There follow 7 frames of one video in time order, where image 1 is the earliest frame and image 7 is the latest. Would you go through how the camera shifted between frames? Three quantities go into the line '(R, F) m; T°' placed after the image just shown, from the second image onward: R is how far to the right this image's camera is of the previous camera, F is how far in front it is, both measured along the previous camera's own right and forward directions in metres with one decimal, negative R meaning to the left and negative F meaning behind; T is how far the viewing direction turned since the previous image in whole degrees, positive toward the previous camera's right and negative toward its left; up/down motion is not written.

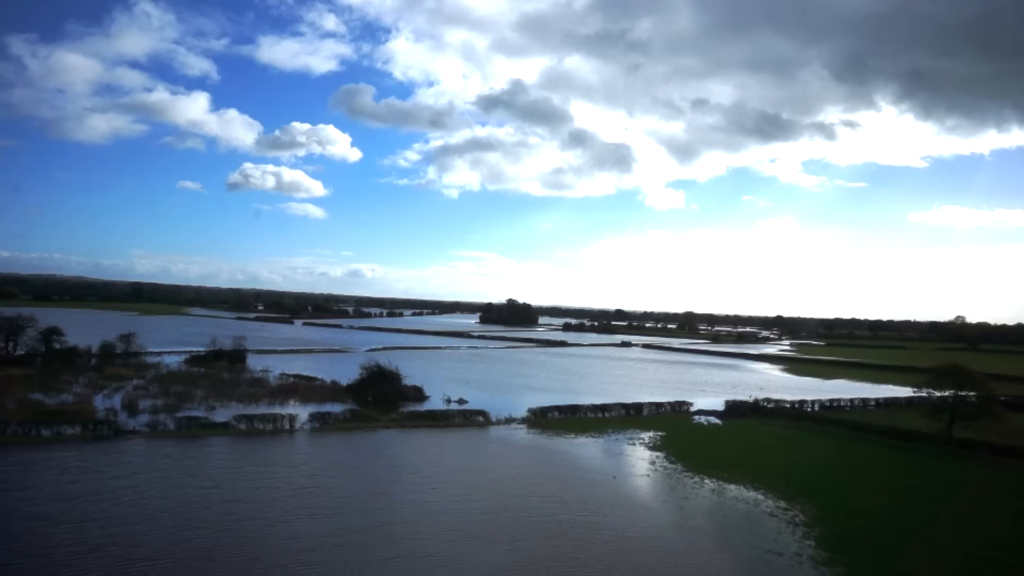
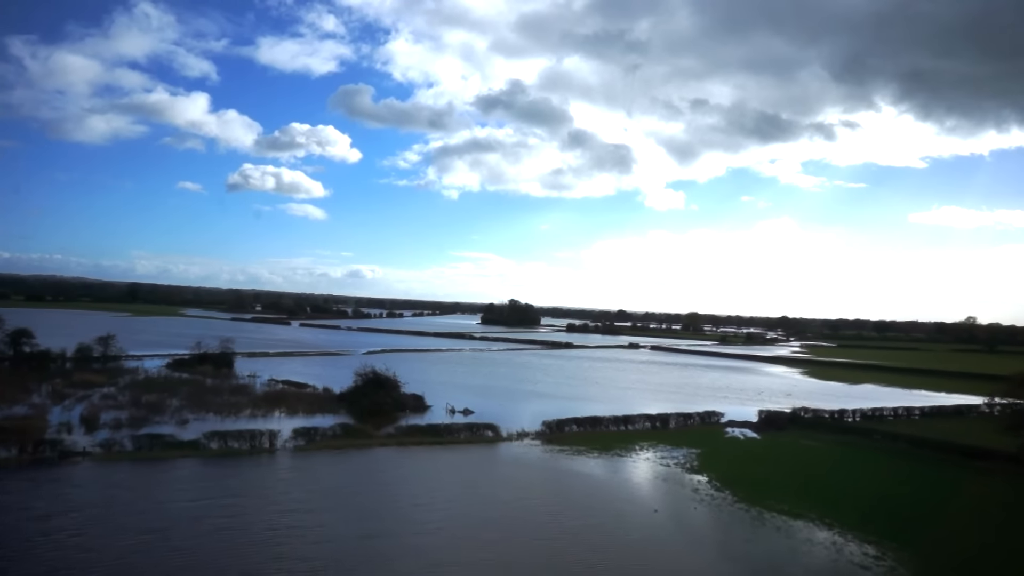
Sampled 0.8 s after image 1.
(-0.4, +2.7) m; 0°
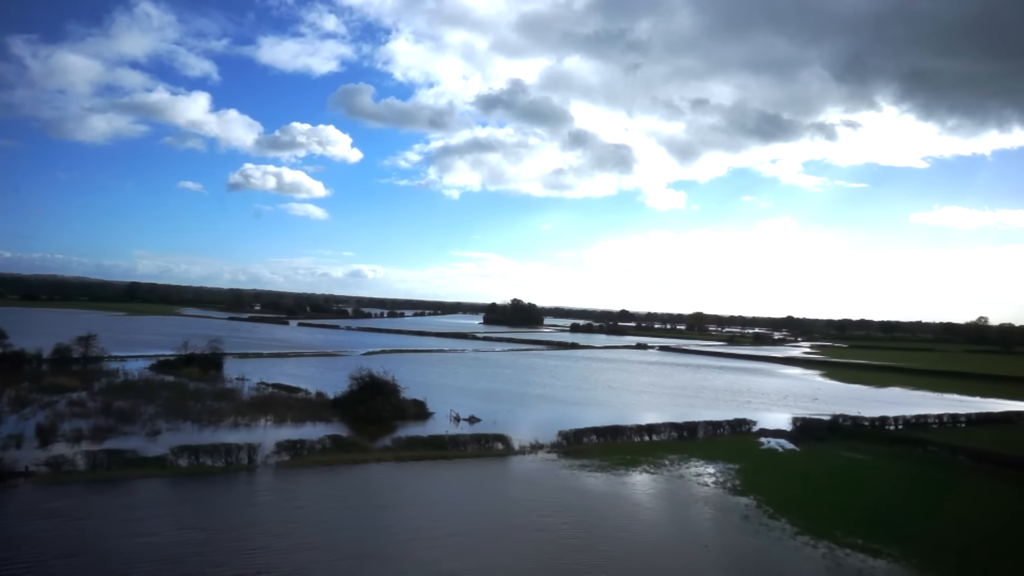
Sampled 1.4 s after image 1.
(-0.3, +2.3) m; 0°
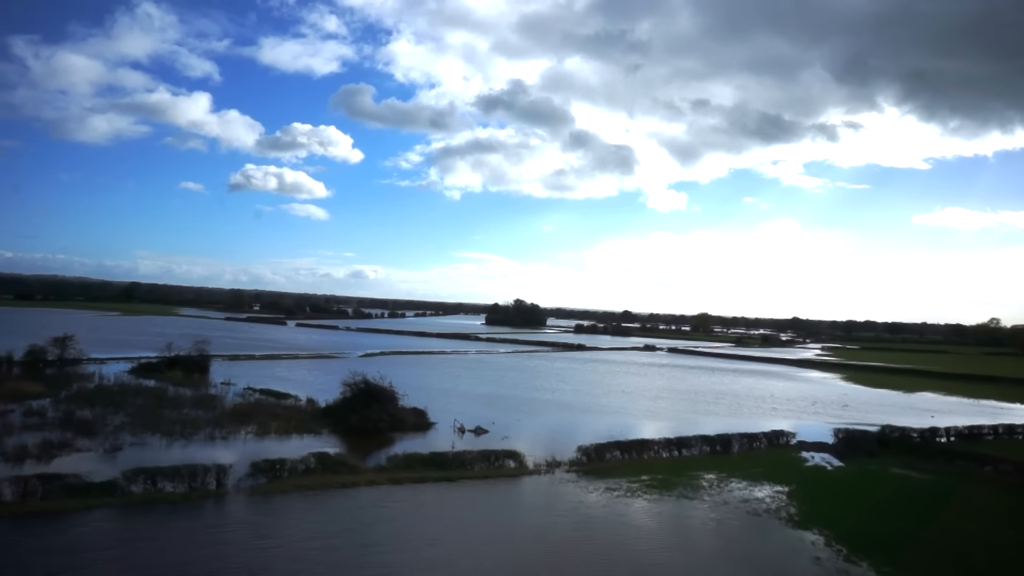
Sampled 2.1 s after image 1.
(-0.3, +2.3) m; 0°
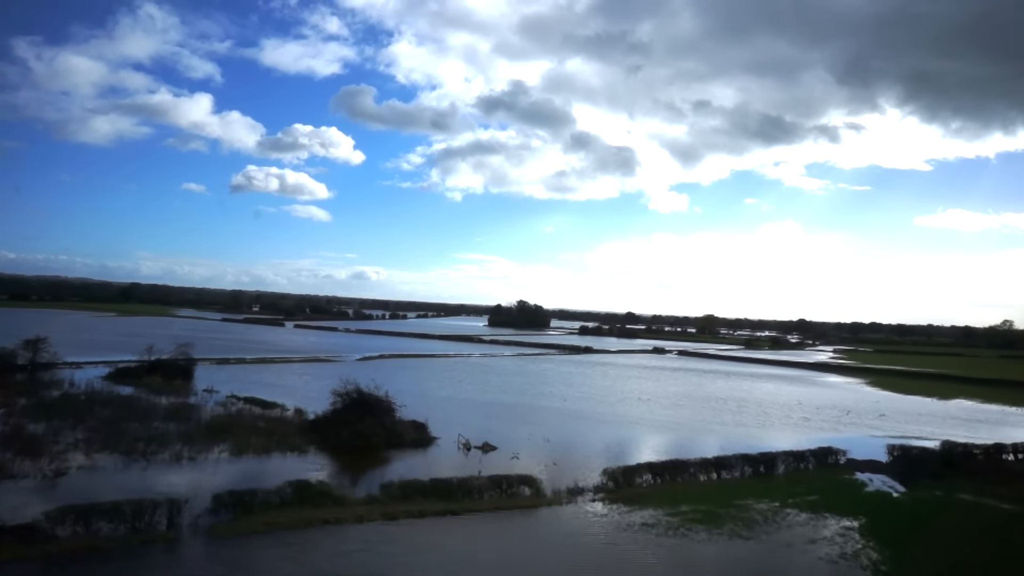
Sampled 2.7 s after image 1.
(-0.3, +2.4) m; 0°
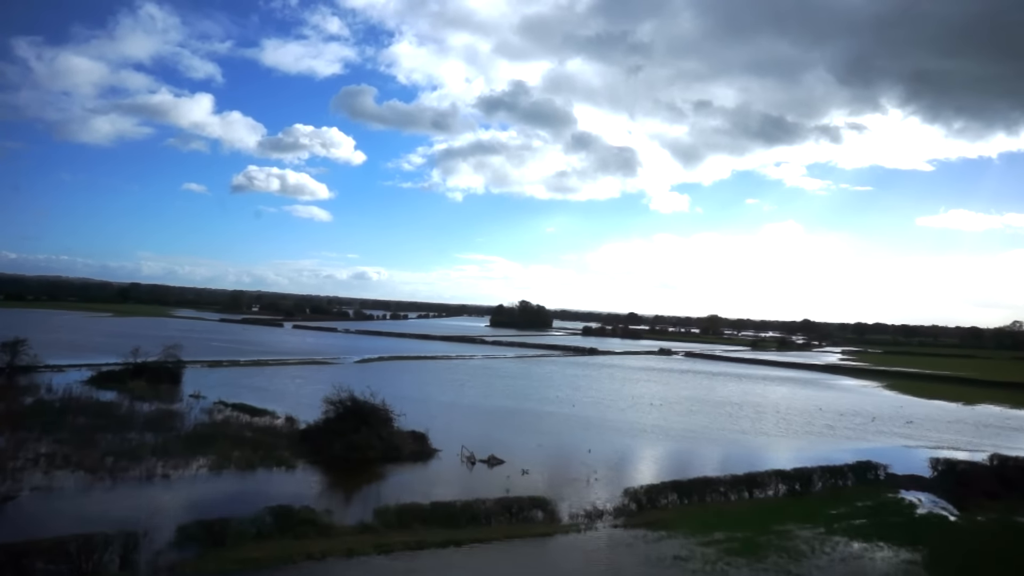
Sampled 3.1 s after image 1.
(-0.2, +1.6) m; 0°
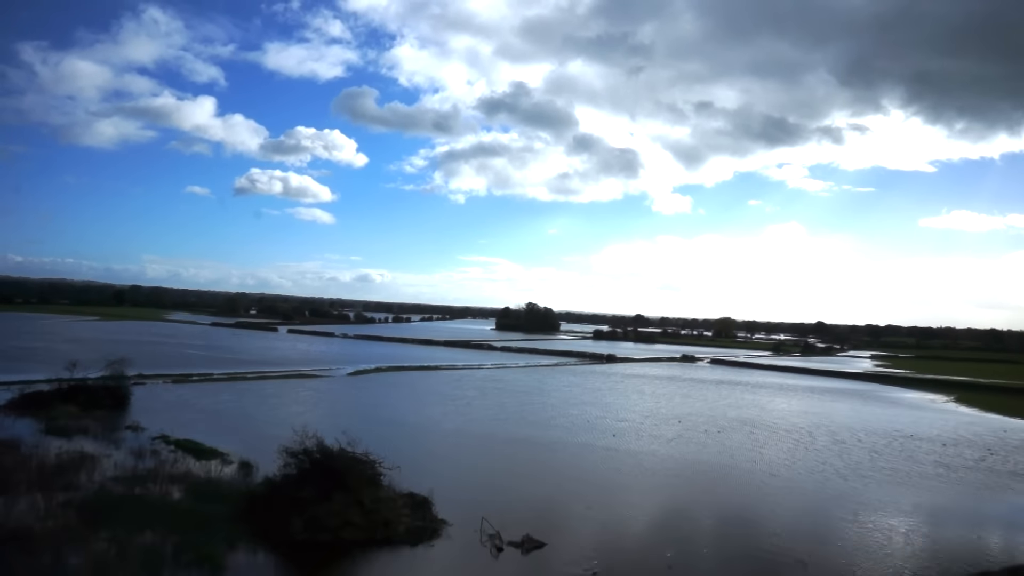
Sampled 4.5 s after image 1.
(-0.7, +5.4) m; 0°
